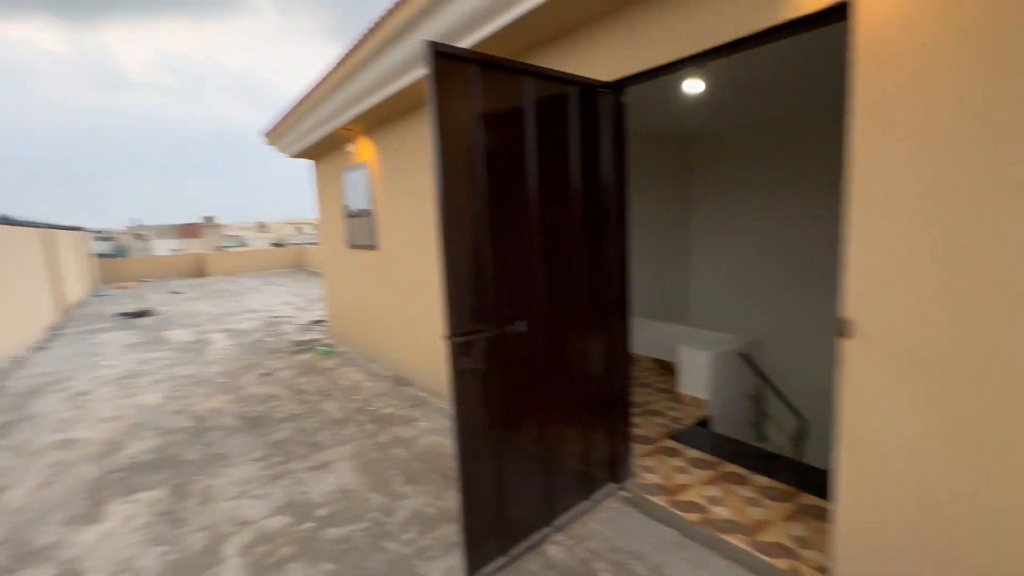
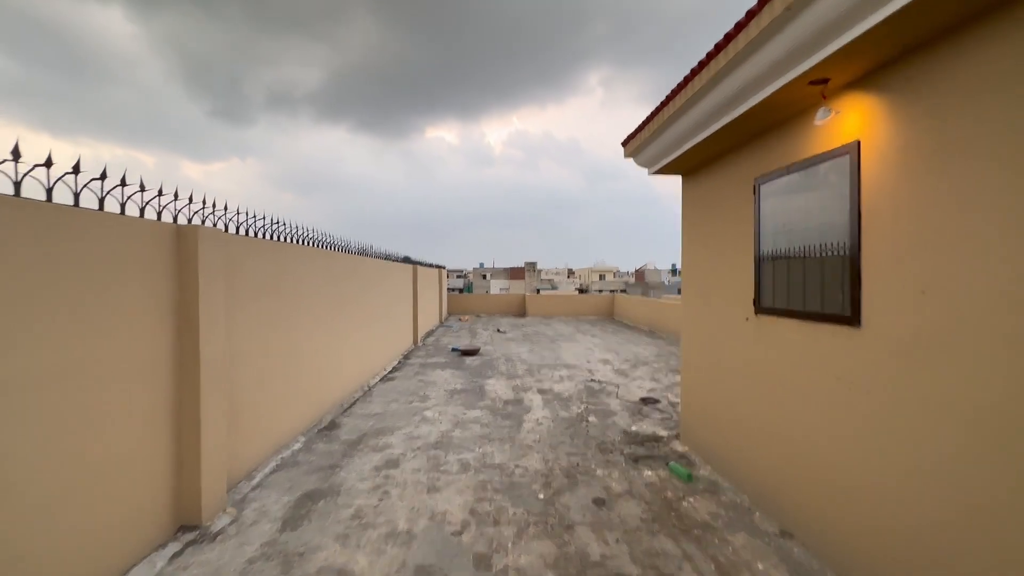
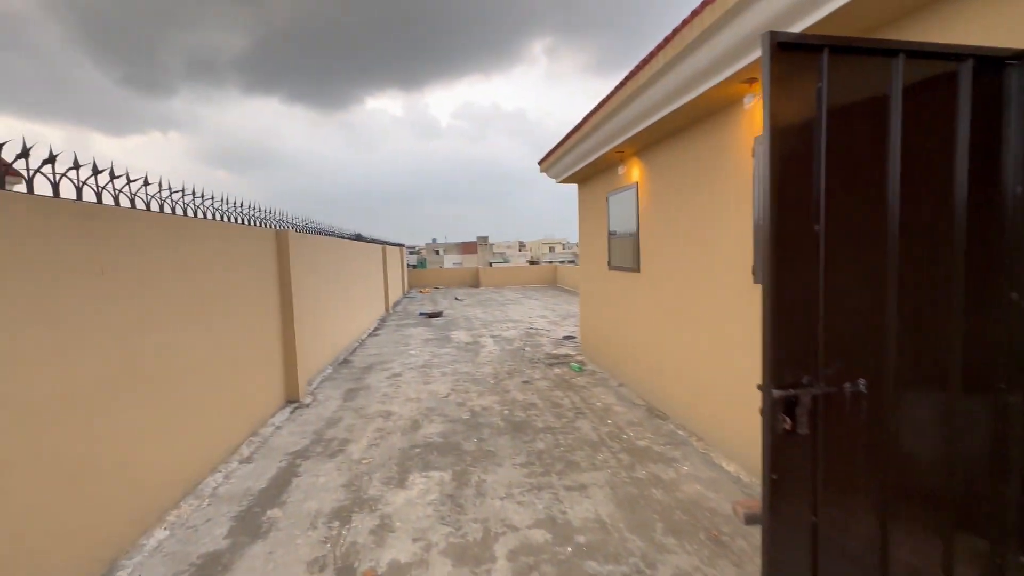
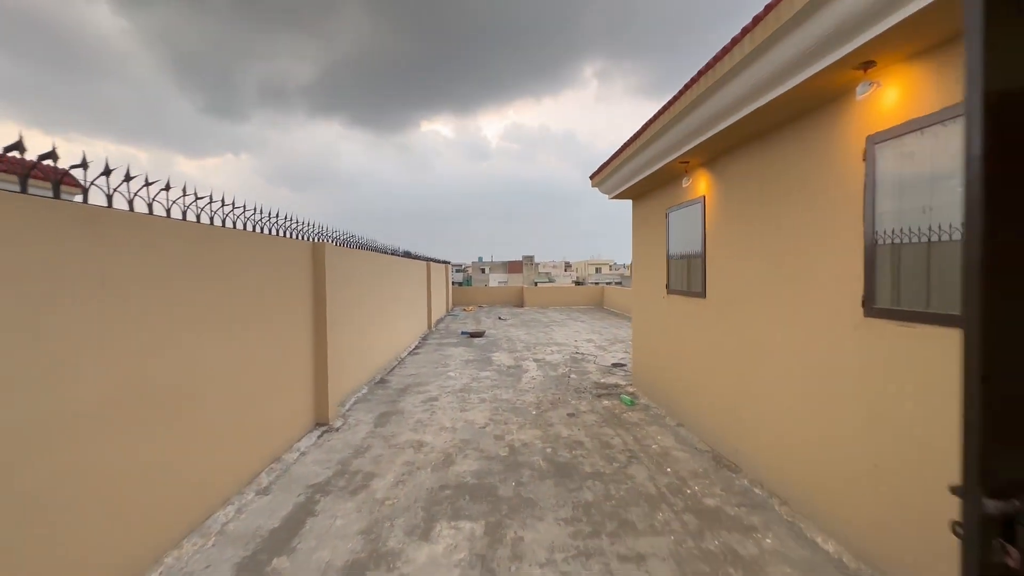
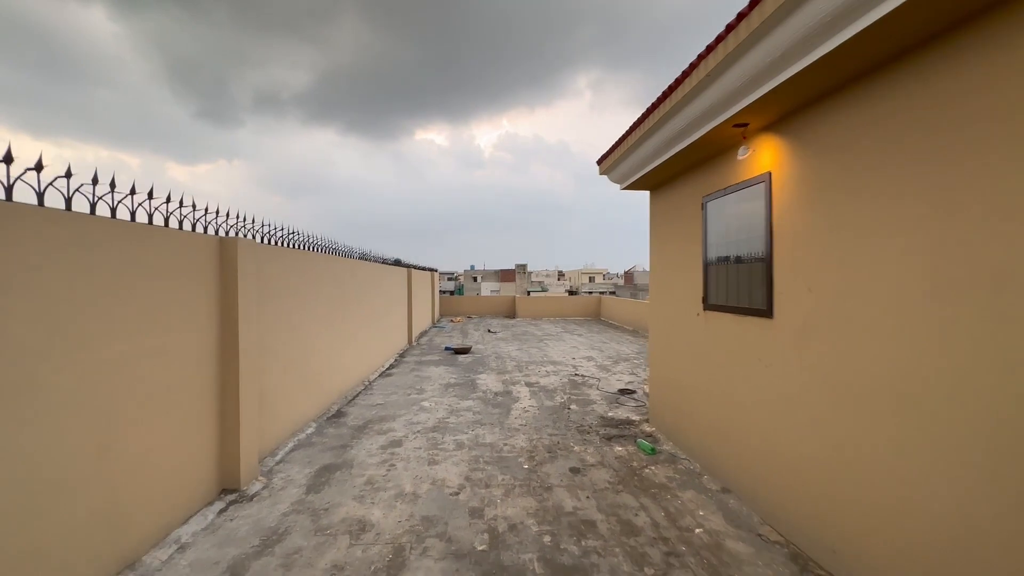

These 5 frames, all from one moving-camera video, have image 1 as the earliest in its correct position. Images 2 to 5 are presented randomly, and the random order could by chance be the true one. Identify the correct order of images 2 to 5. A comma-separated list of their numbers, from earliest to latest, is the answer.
3, 4, 5, 2
